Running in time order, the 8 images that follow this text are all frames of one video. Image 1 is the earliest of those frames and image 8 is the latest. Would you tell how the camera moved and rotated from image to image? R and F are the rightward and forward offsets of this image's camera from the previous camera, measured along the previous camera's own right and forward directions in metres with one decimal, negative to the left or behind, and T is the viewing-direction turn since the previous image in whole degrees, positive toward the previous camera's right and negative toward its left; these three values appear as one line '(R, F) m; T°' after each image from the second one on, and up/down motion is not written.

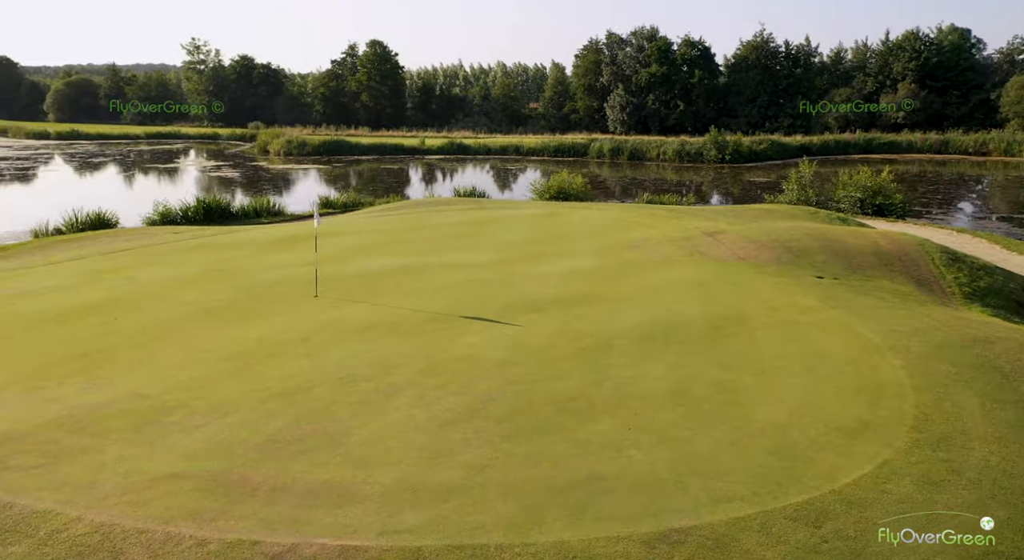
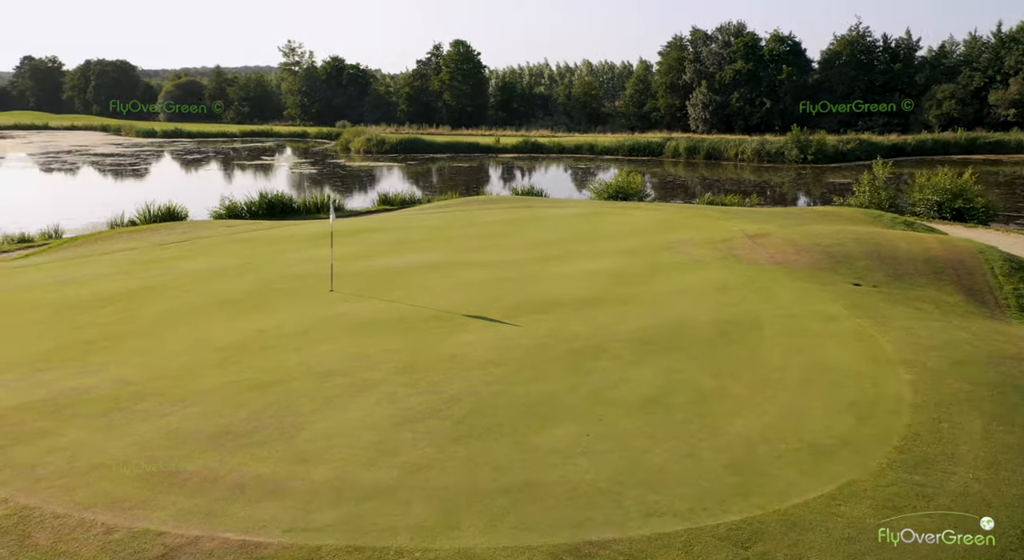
(+0.7, +0.1) m; -5°
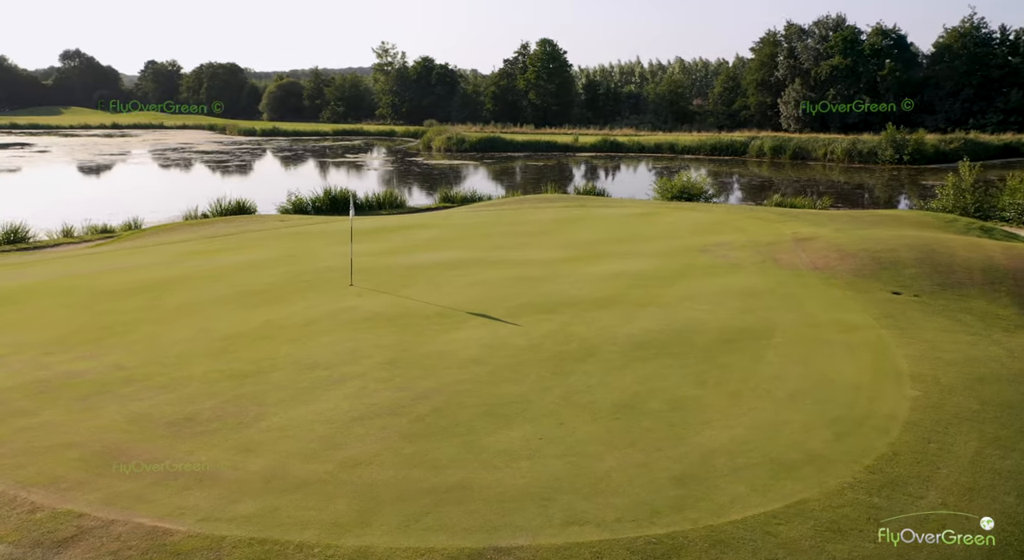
(+0.7, +0.1) m; -5°
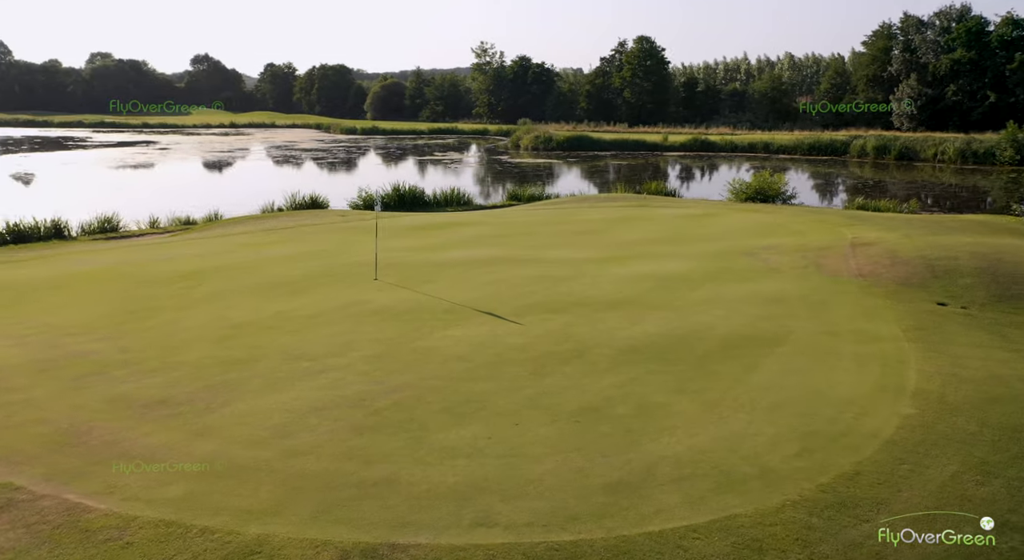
(+0.7, +0.1) m; -6°
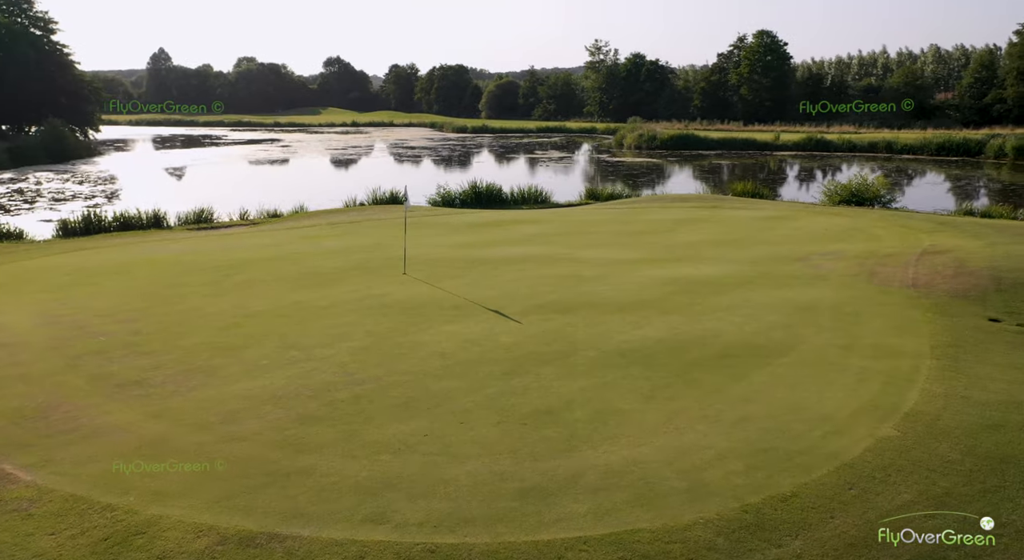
(+0.9, +0.1) m; -7°
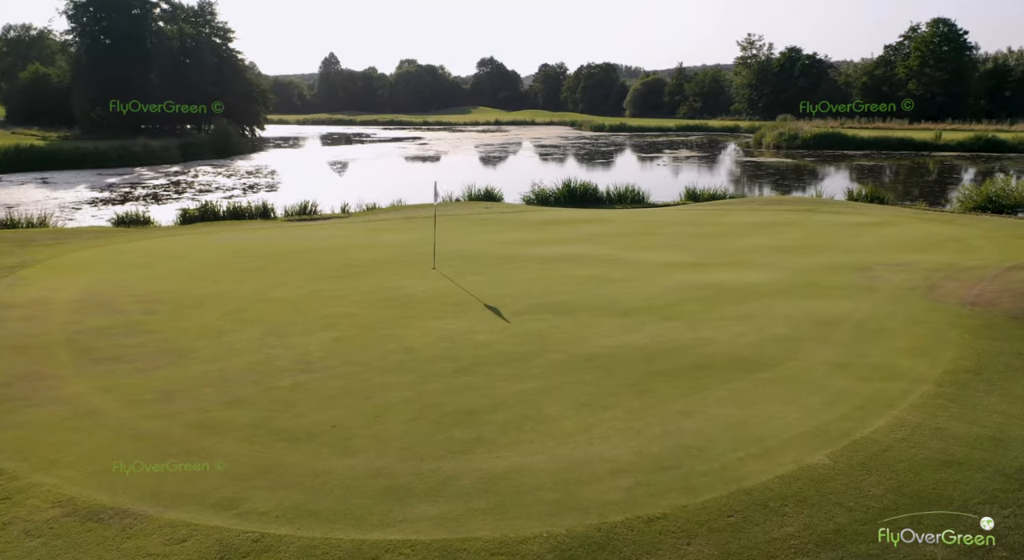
(+1.2, +0.1) m; -9°
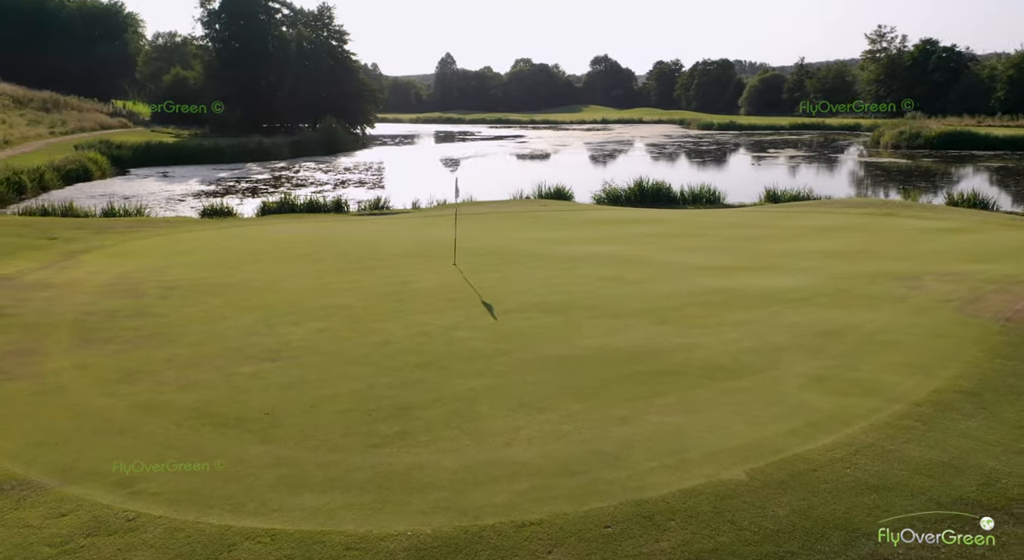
(+1.0, +0.1) m; -6°
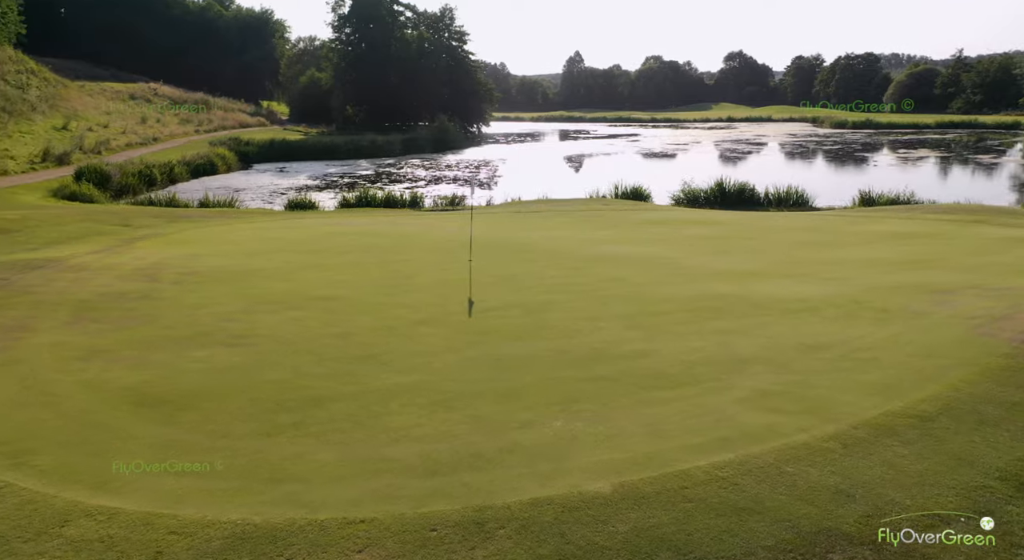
(+1.2, +0.1) m; -7°
